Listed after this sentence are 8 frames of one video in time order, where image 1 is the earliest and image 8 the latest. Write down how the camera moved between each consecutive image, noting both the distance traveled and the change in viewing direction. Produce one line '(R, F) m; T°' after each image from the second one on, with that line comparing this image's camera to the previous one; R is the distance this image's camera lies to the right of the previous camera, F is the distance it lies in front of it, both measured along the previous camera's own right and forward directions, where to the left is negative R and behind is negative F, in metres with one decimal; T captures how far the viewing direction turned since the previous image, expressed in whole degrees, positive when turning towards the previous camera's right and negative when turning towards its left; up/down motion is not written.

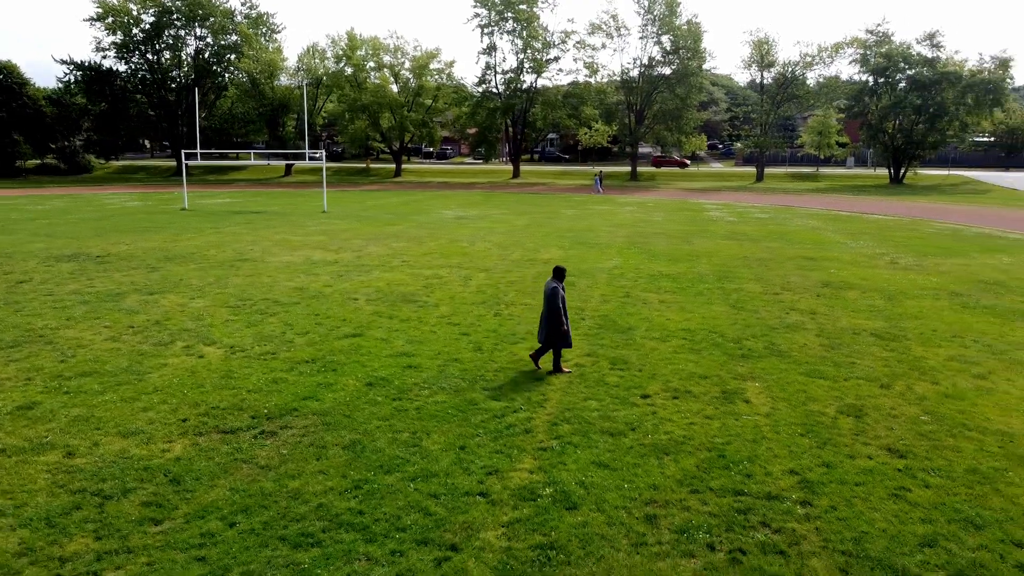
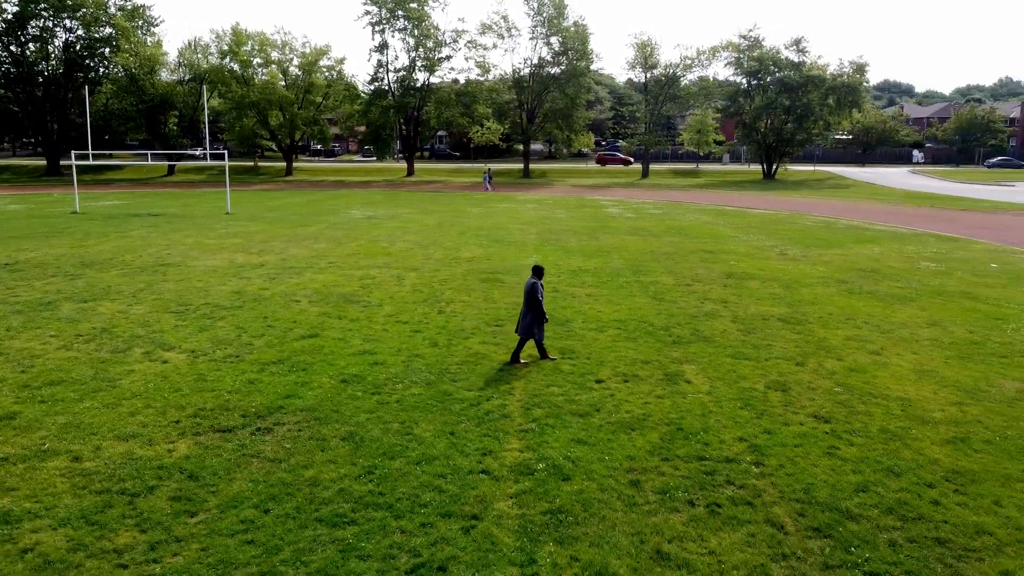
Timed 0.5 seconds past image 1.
(-0.9, -0.7) m; +8°
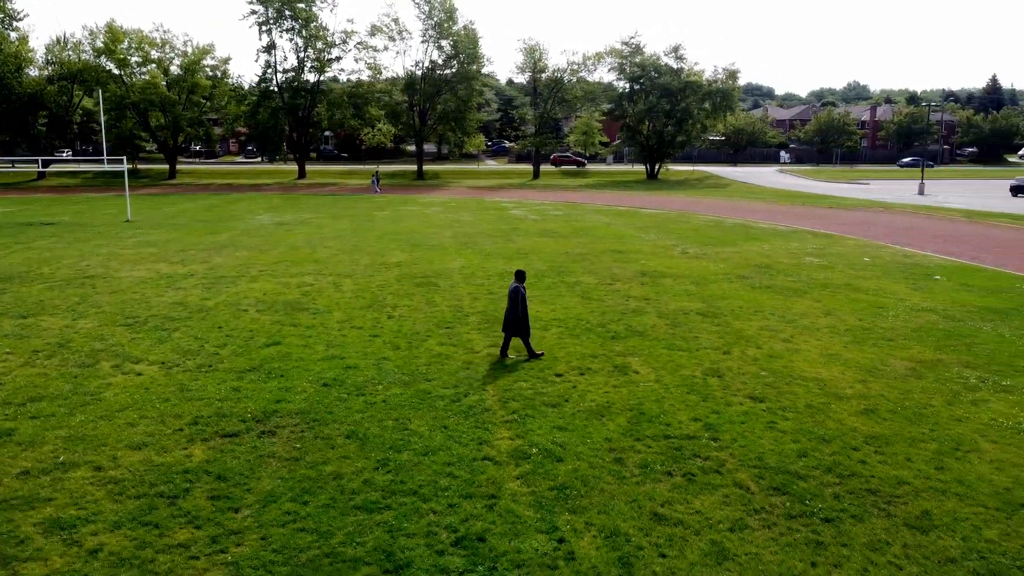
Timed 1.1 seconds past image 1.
(-1.0, -0.8) m; +8°
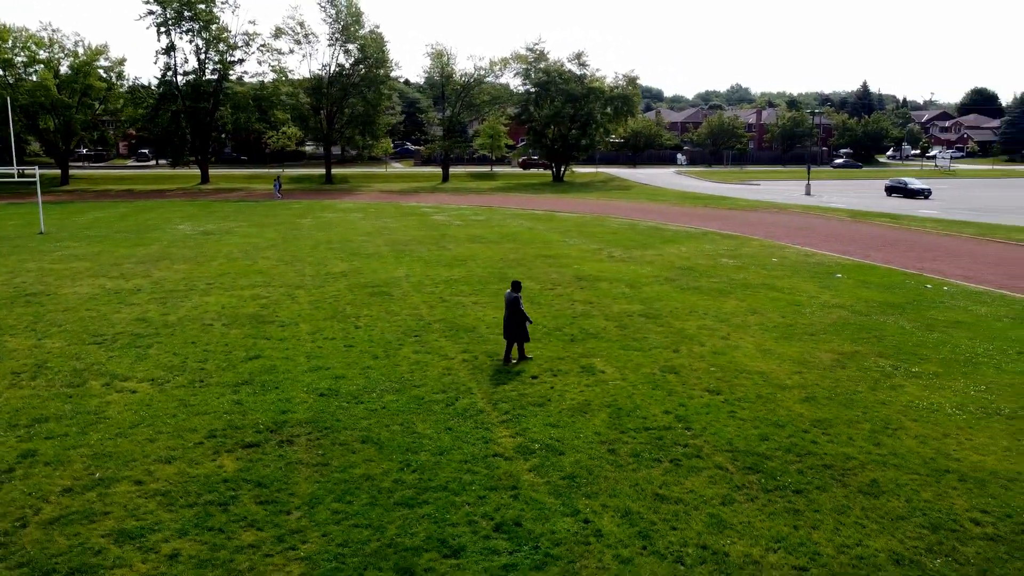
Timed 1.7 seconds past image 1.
(-1.1, -0.8) m; +7°
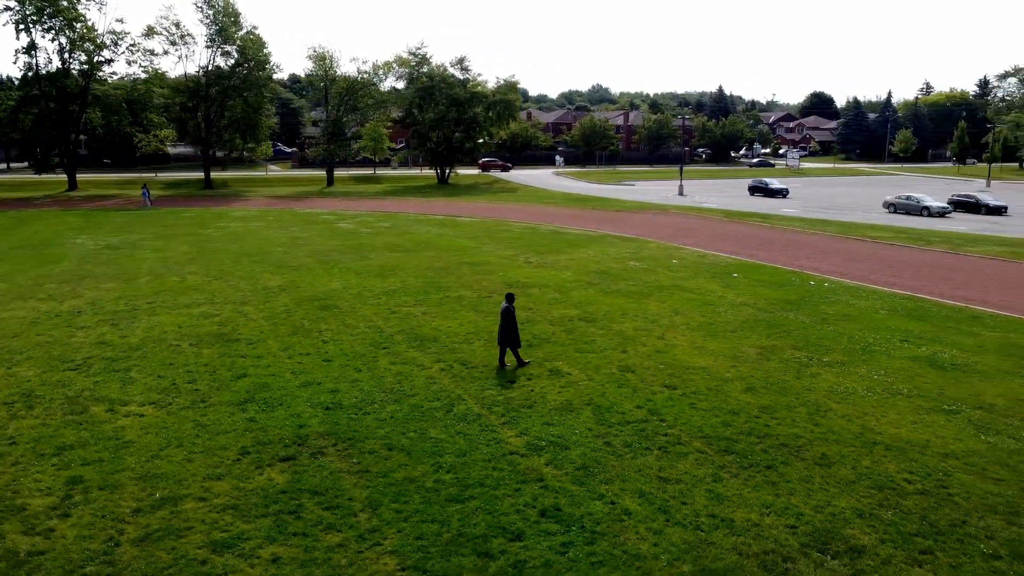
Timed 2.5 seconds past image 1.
(-1.6, -1.0) m; +9°
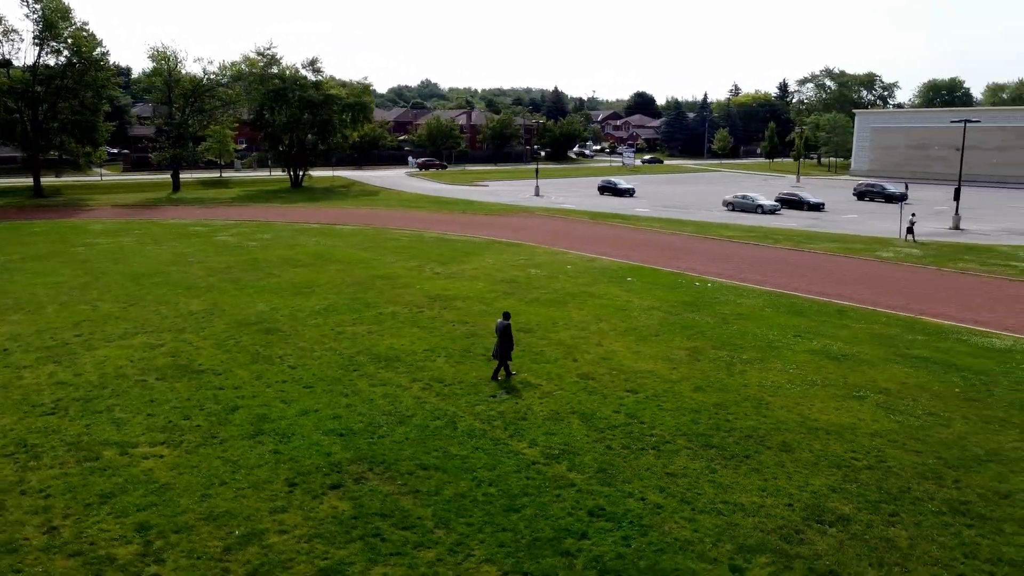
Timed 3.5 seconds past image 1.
(-2.4, -0.9) m; +12°
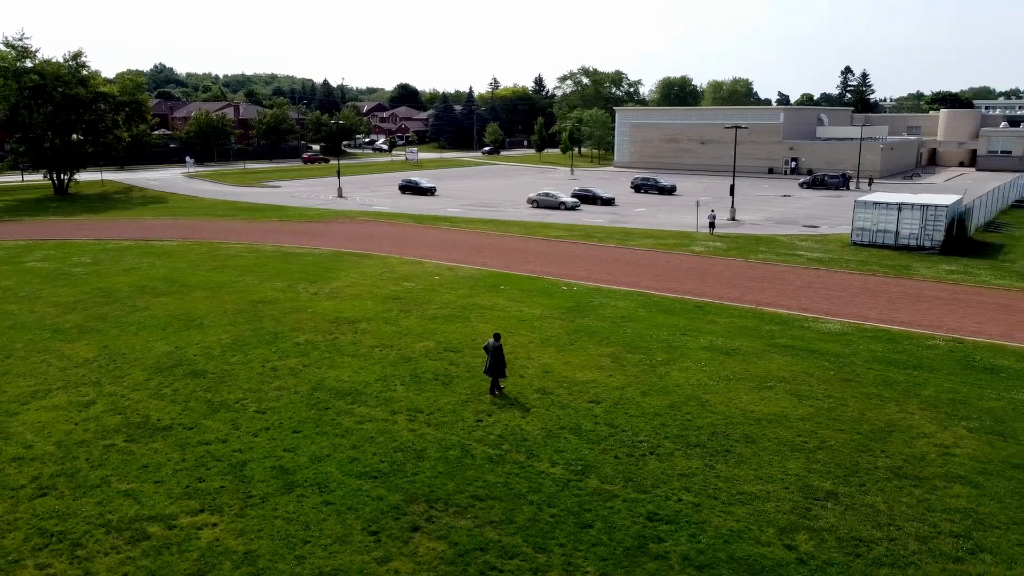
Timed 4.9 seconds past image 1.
(-3.9, -0.5) m; +17°
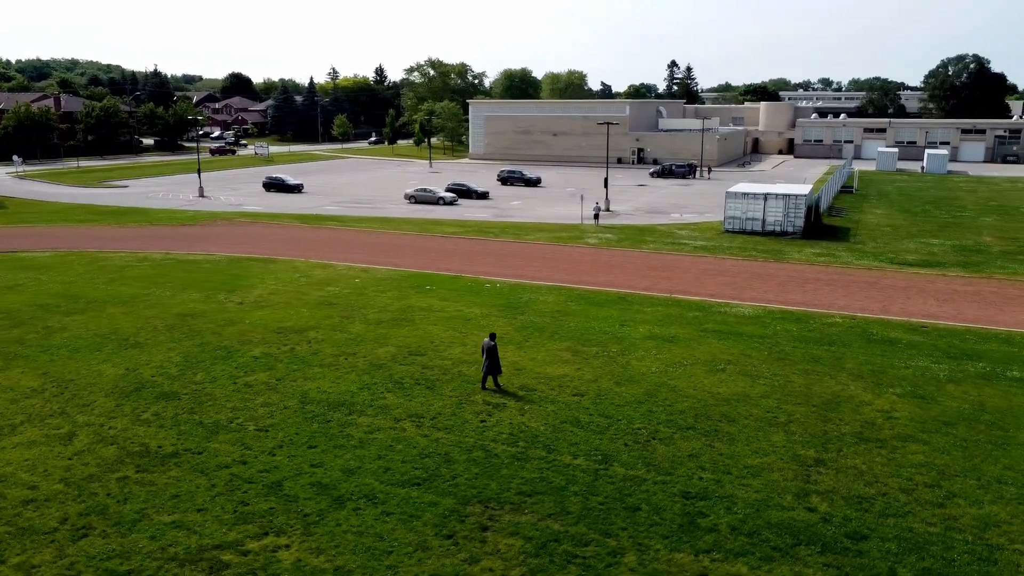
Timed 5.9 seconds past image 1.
(-3.0, -0.5) m; +12°
